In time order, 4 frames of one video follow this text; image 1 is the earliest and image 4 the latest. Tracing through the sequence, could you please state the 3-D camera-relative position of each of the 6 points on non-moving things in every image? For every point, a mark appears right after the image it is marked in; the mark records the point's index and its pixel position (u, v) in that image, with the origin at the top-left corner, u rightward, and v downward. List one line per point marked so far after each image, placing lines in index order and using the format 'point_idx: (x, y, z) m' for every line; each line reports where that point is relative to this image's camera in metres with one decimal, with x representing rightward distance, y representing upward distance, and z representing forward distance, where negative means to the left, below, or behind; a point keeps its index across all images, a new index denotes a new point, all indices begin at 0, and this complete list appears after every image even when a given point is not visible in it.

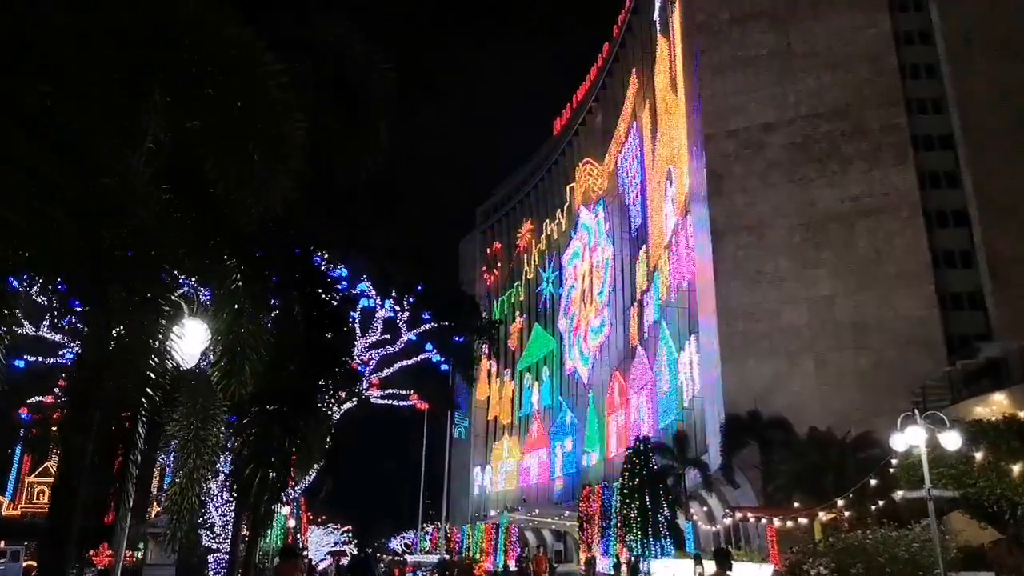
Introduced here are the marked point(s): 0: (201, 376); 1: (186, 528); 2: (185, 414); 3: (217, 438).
0: (-3.0, -0.9, +7.6) m
1: (-3.0, -2.2, +7.1) m
2: (-3.1, -1.2, +7.4) m
3: (-2.9, -1.5, +7.5) m
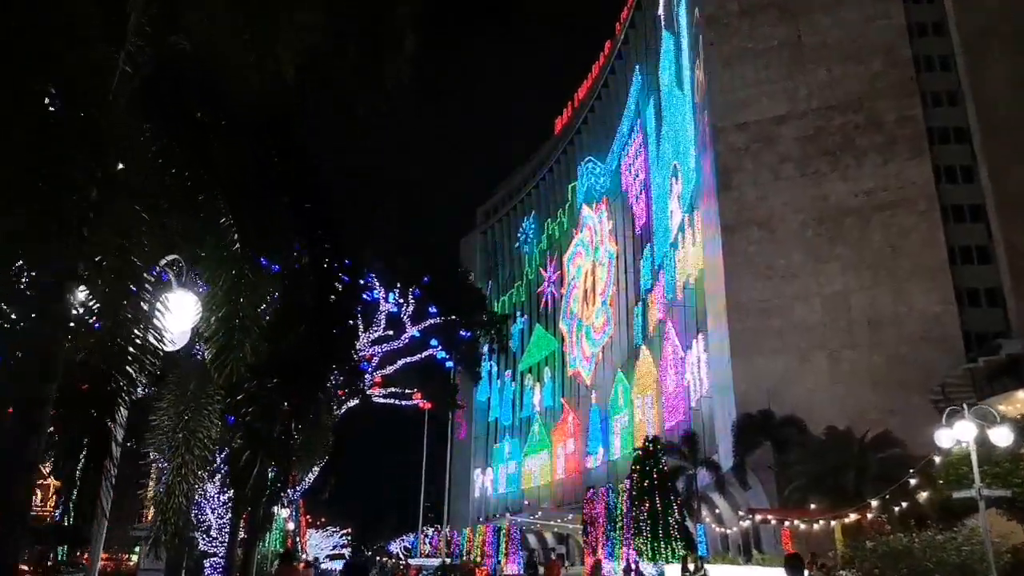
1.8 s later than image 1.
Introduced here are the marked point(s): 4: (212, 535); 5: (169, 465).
0: (-2.8, -0.7, +6.8) m
1: (-2.8, -2.0, +6.3) m
2: (-2.9, -1.0, +6.6) m
3: (-2.6, -1.2, +6.7) m
4: (-5.2, -4.2, +13.1) m
5: (-2.9, -1.5, +6.5) m
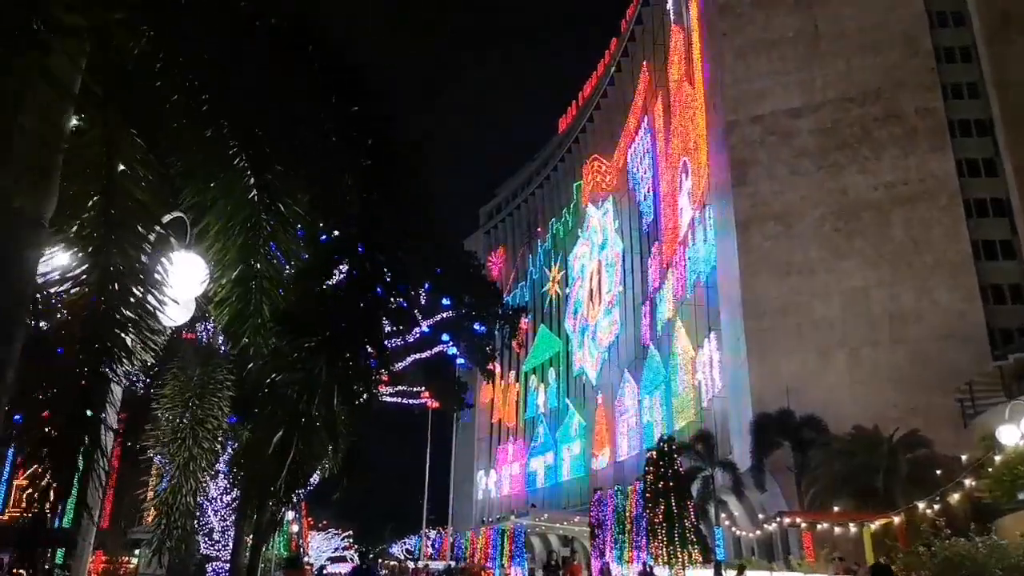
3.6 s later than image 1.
0: (-2.4, -0.4, +6.0) m
1: (-2.4, -1.8, +5.5) m
2: (-2.5, -0.8, +5.8) m
3: (-2.3, -1.0, +5.9) m
4: (-4.8, -4.0, +12.3) m
5: (-2.6, -1.3, +5.7) m
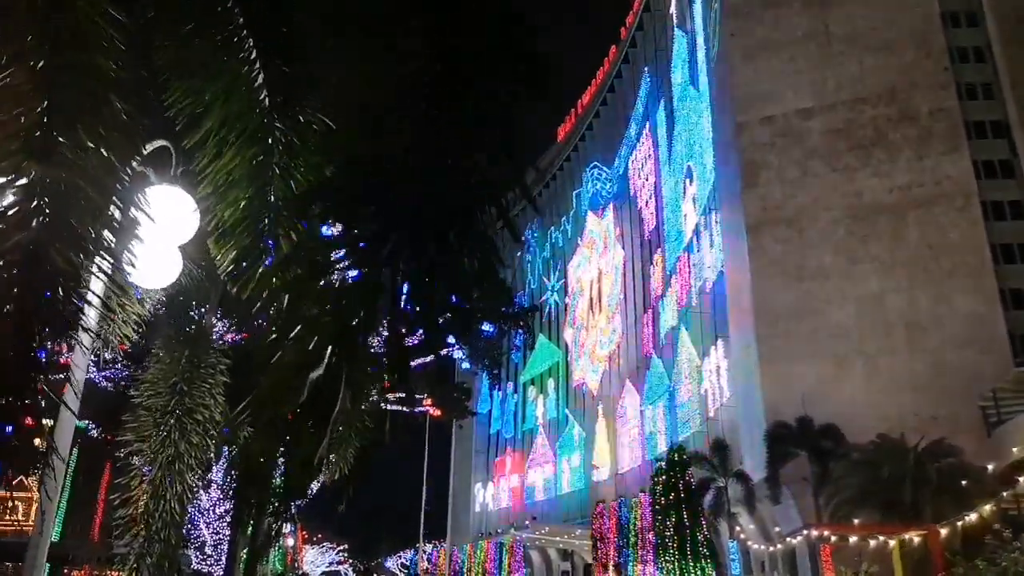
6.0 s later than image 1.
0: (-2.1, -0.2, +5.0) m
1: (-2.1, -1.6, +4.6) m
2: (-2.2, -0.5, +4.8) m
3: (-1.9, -0.8, +4.9) m
4: (-4.5, -3.9, +11.3) m
5: (-2.2, -1.1, +4.8) m
